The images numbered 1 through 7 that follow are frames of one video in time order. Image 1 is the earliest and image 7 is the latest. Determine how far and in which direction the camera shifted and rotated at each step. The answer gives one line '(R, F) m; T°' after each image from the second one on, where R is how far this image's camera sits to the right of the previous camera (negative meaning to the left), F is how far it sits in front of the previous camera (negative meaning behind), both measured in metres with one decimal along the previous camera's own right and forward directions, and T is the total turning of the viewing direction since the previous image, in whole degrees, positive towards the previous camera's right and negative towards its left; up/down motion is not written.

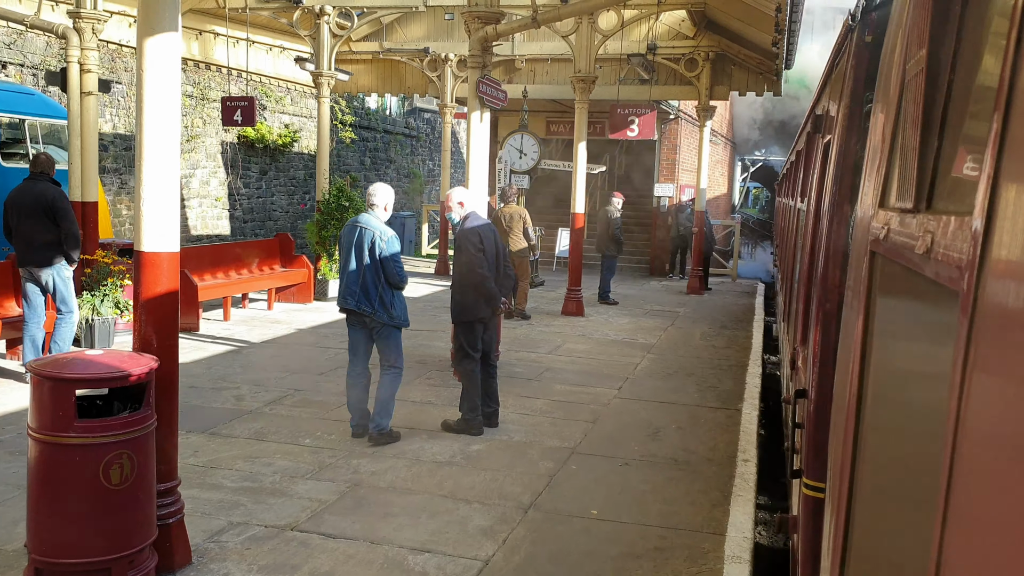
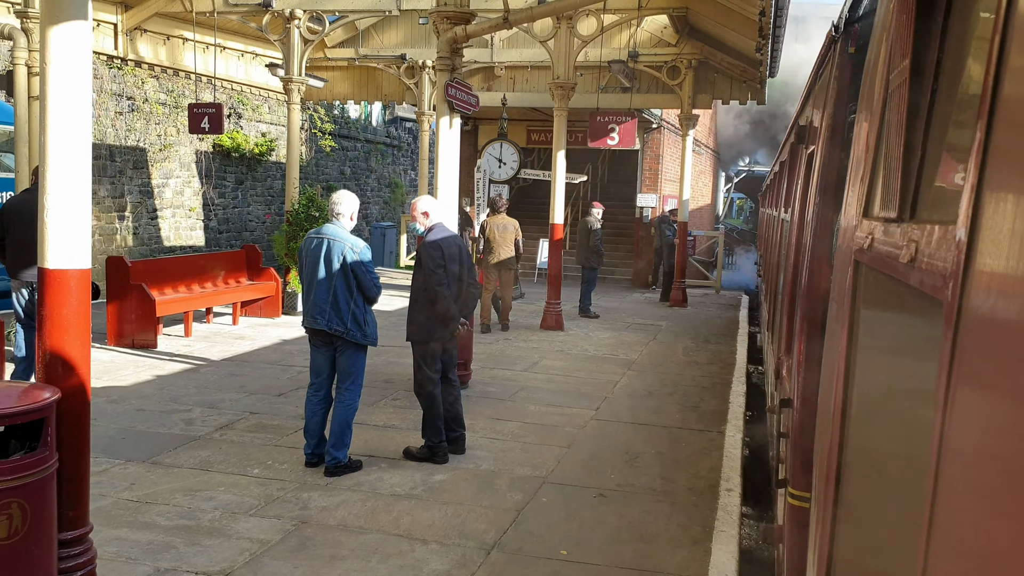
(+0.1, +0.4) m; +1°
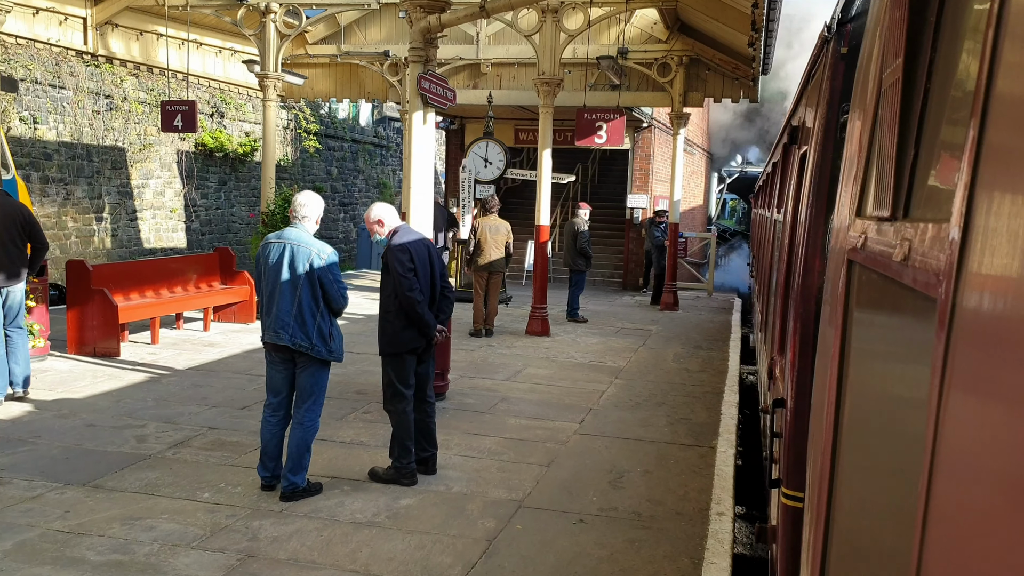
(+0.1, +0.4) m; 0°
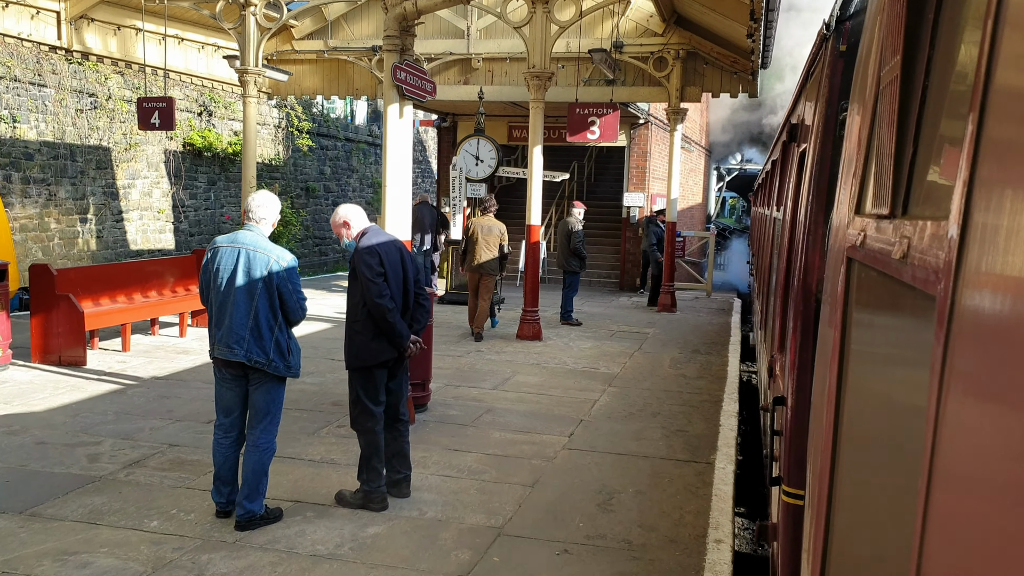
(+0.1, +0.4) m; 0°
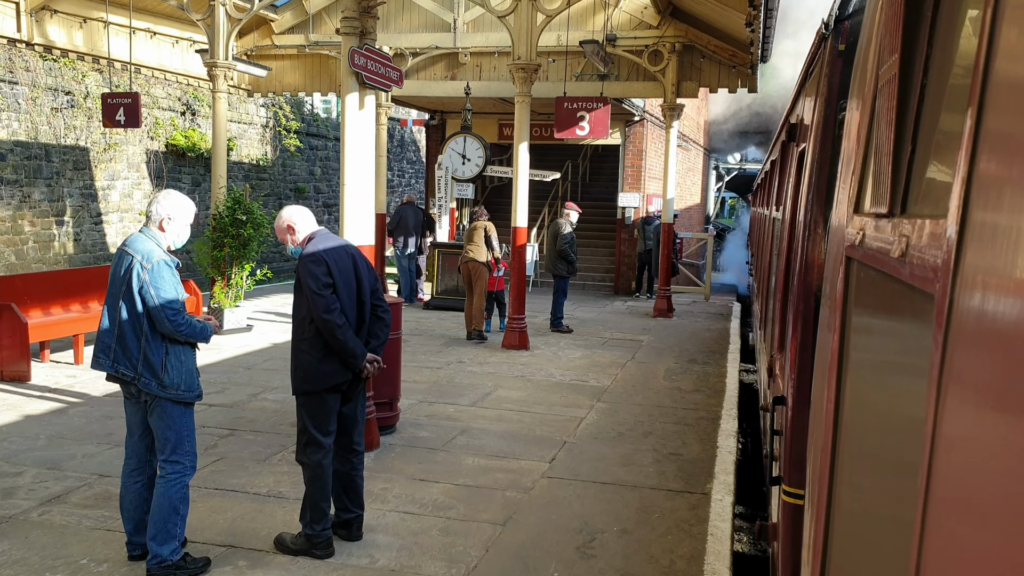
(+0.2, +0.6) m; 0°
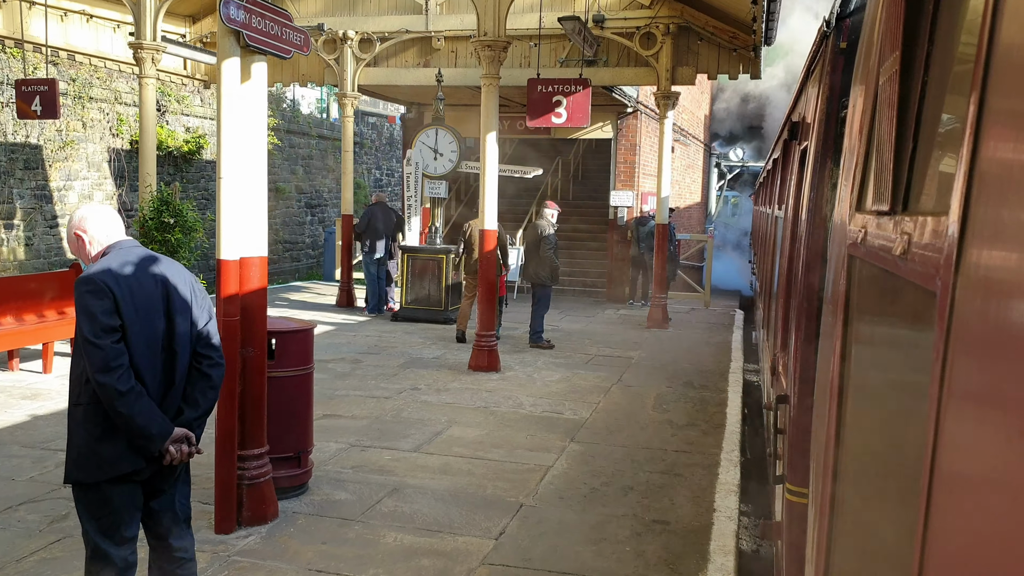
(+0.3, +1.4) m; 0°
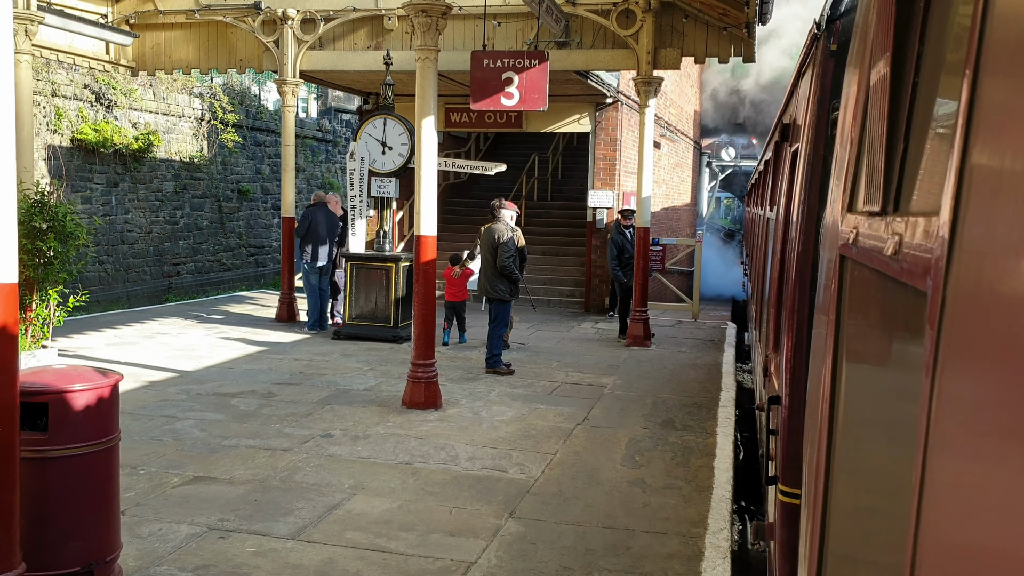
(+0.4, +1.6) m; 0°
